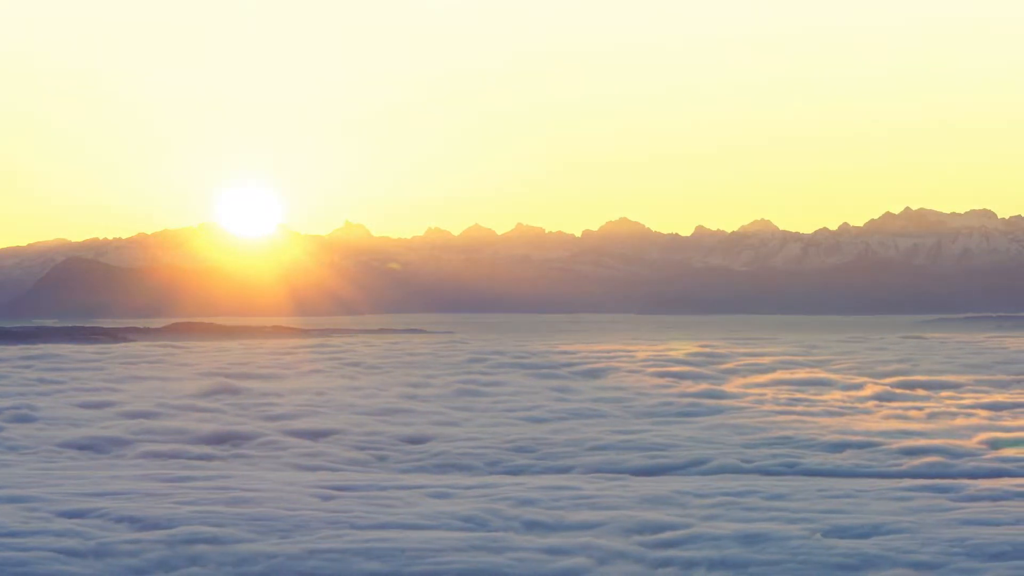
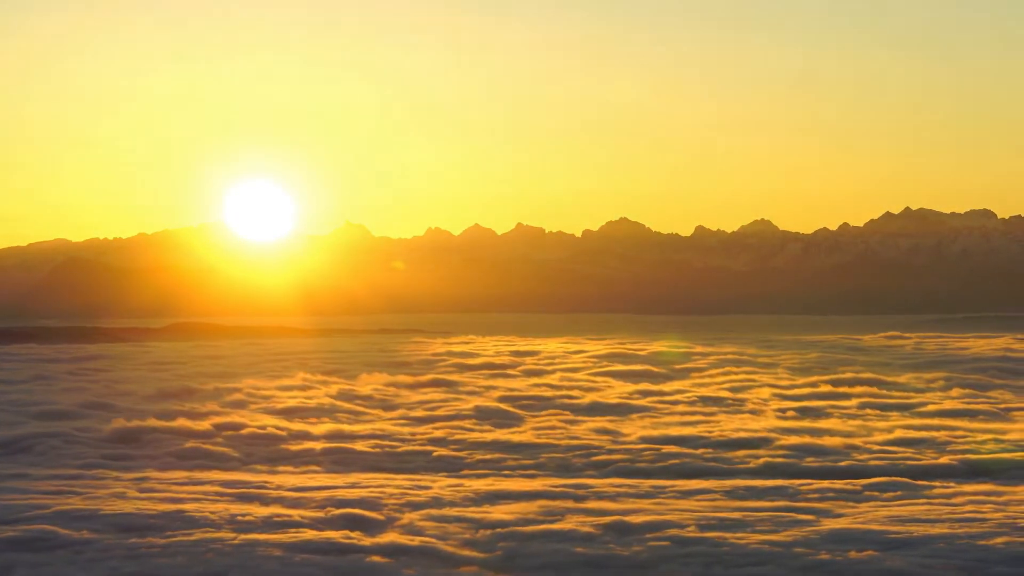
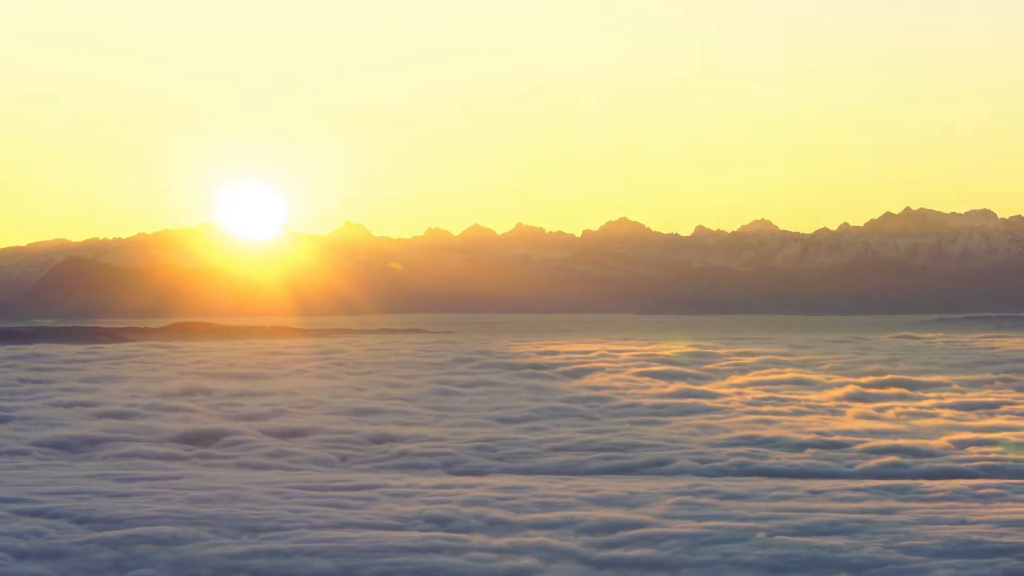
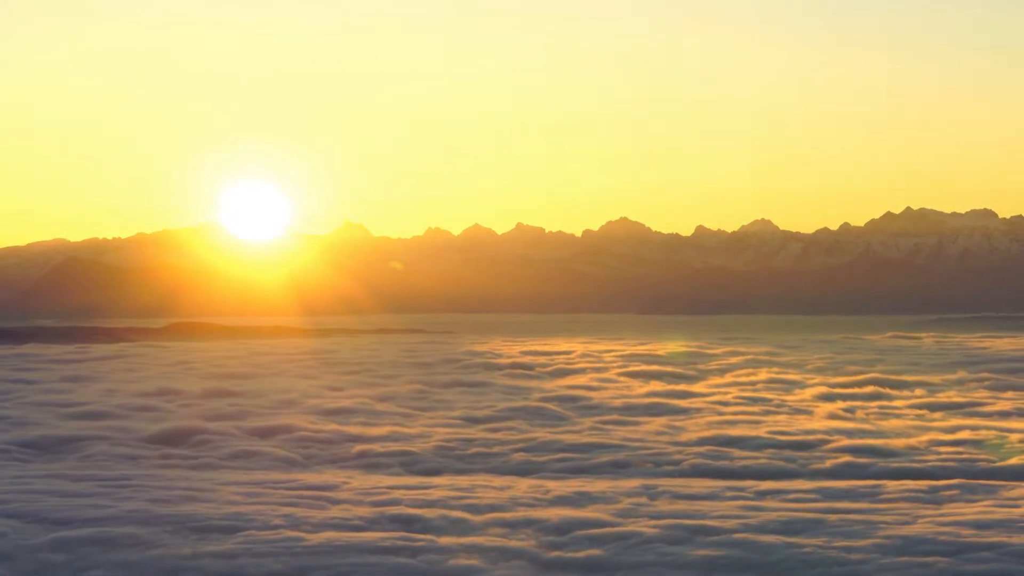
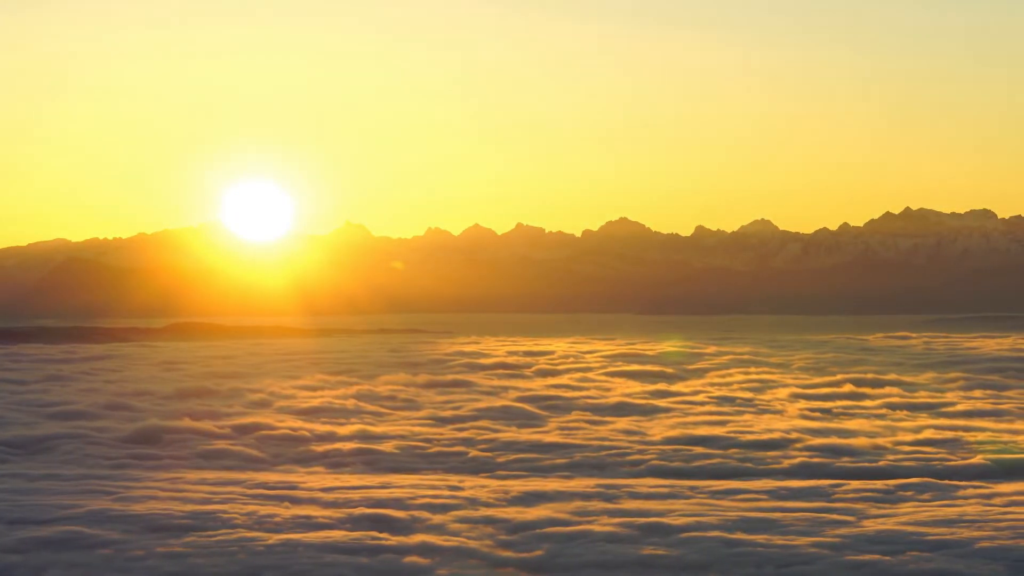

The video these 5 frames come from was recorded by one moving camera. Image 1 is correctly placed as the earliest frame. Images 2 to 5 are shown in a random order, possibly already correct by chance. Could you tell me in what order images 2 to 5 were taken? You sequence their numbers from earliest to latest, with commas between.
3, 4, 5, 2
